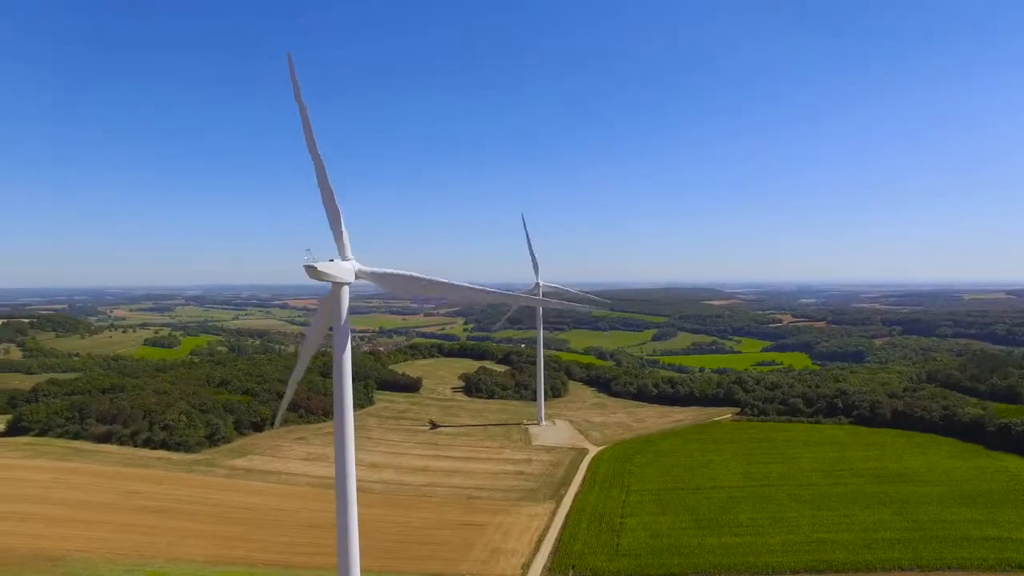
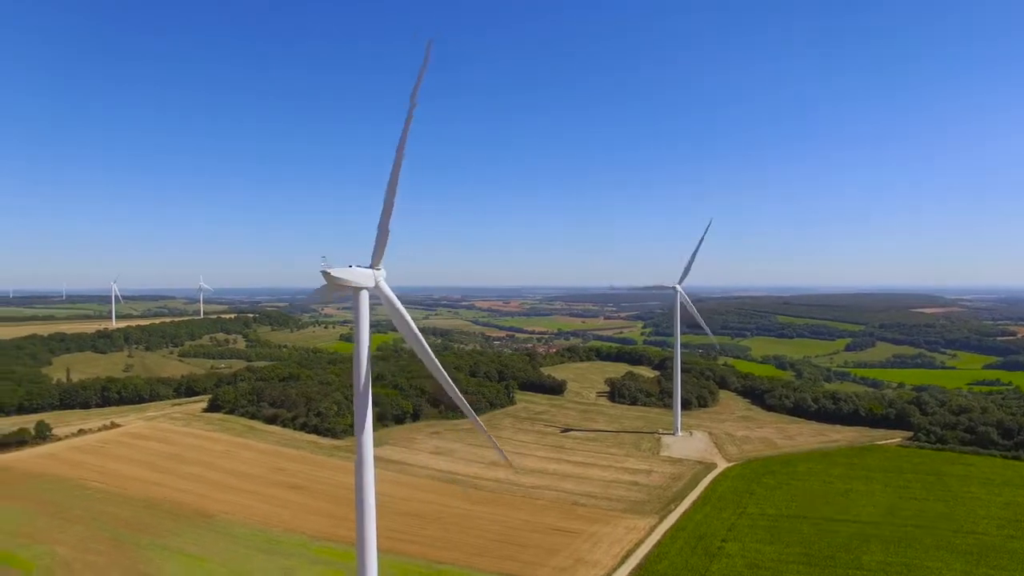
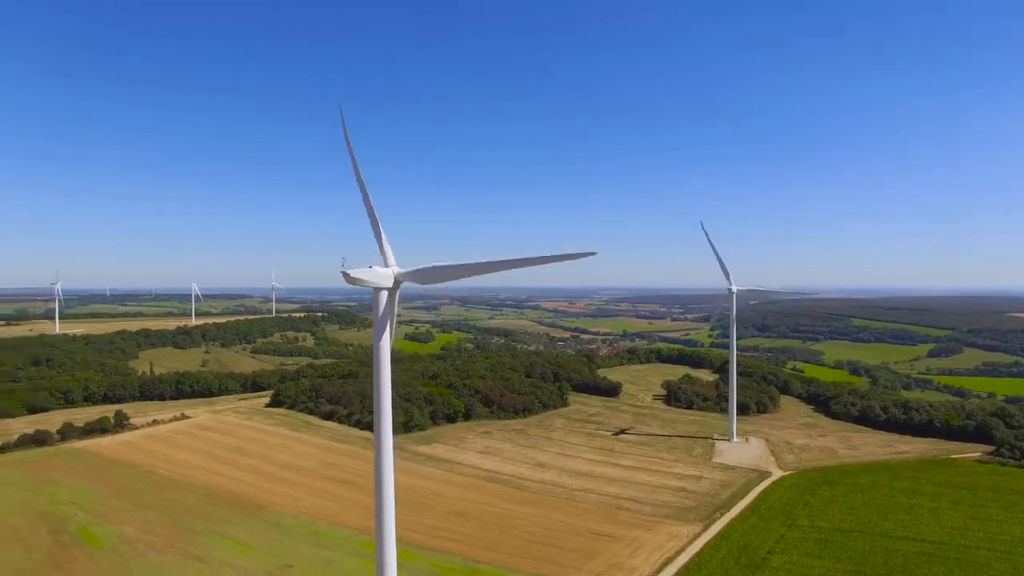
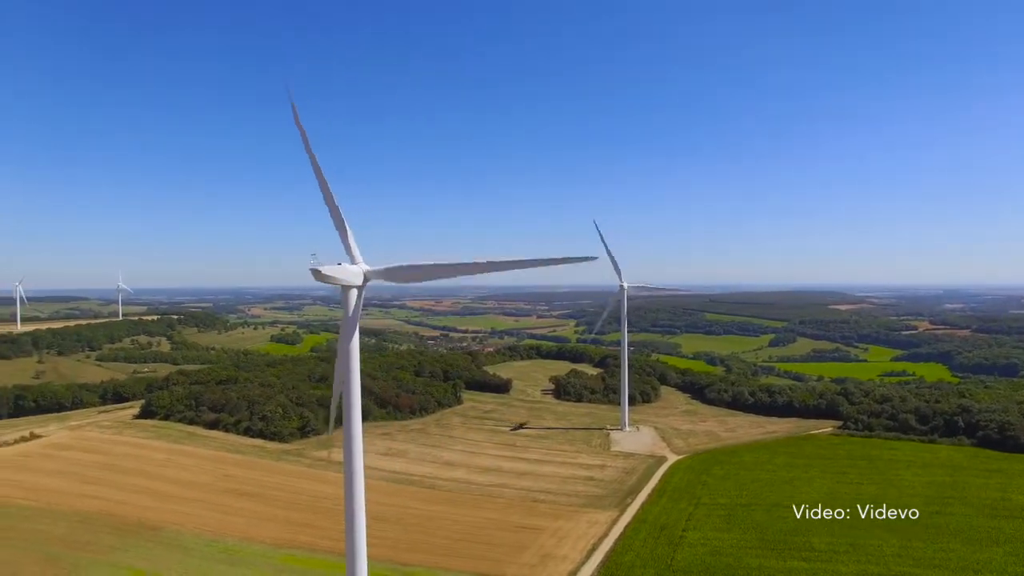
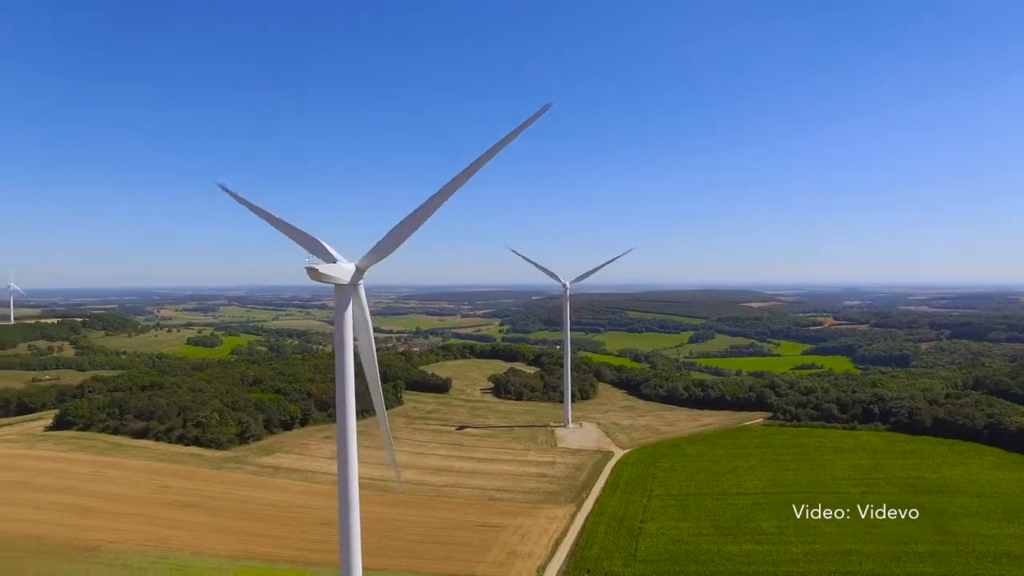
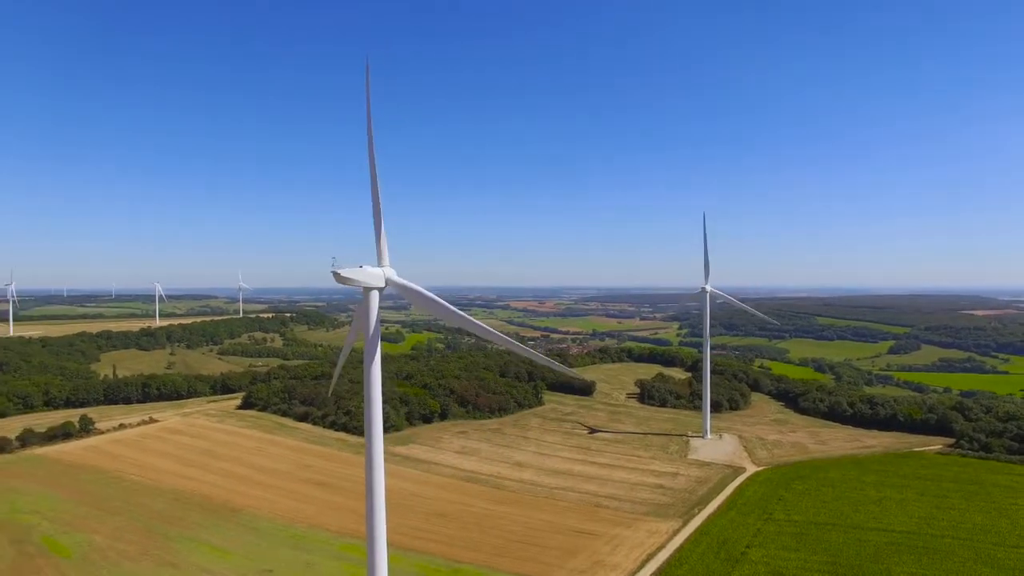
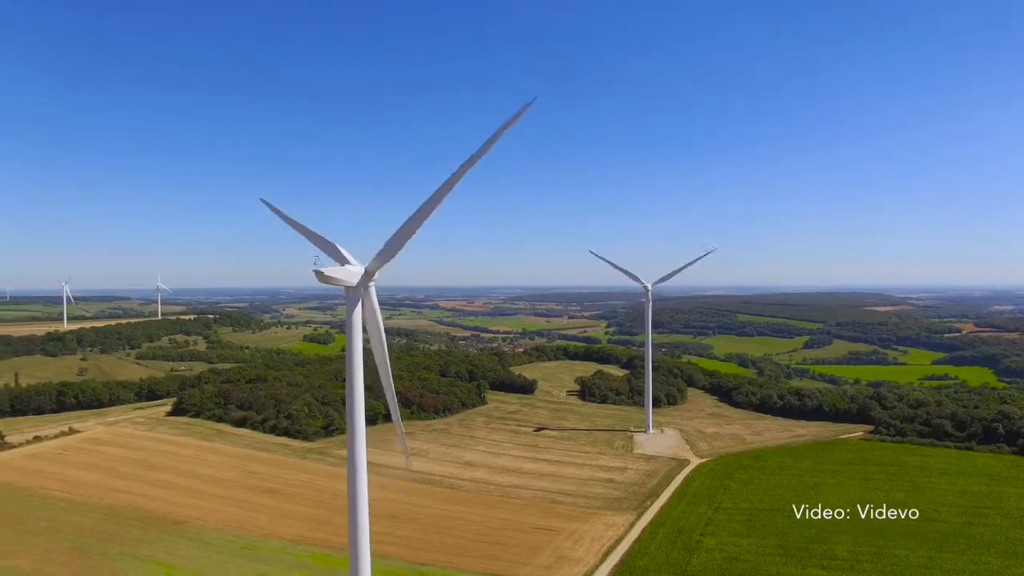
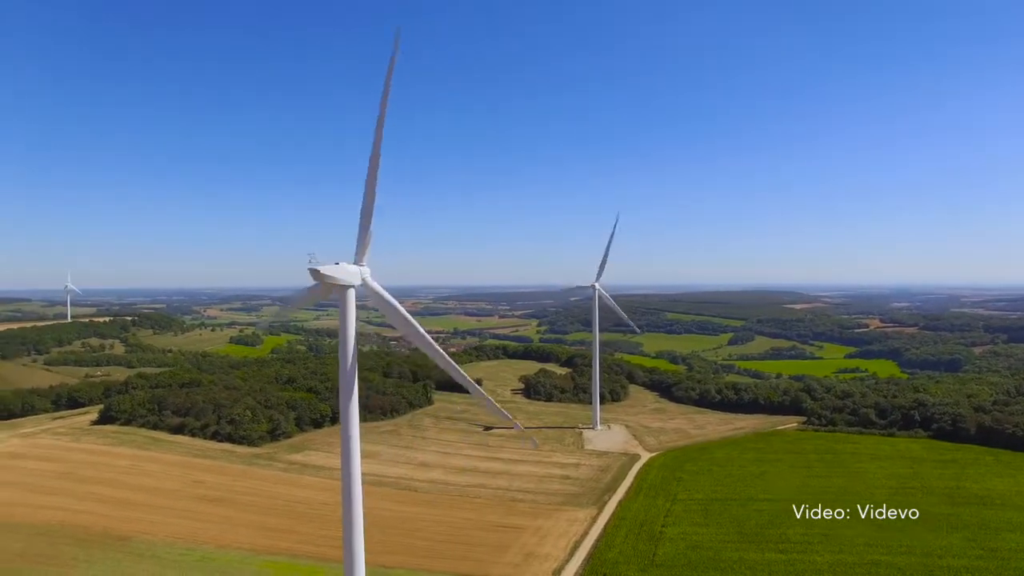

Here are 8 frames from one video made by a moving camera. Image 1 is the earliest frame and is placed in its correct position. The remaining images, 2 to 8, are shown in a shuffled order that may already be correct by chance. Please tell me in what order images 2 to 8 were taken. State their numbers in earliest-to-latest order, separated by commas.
5, 8, 4, 7, 2, 6, 3
